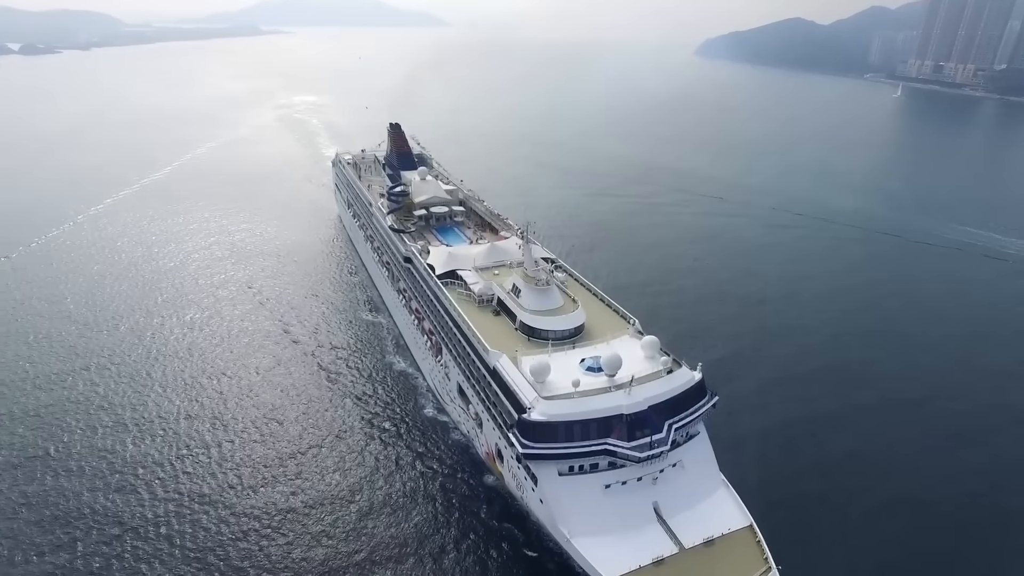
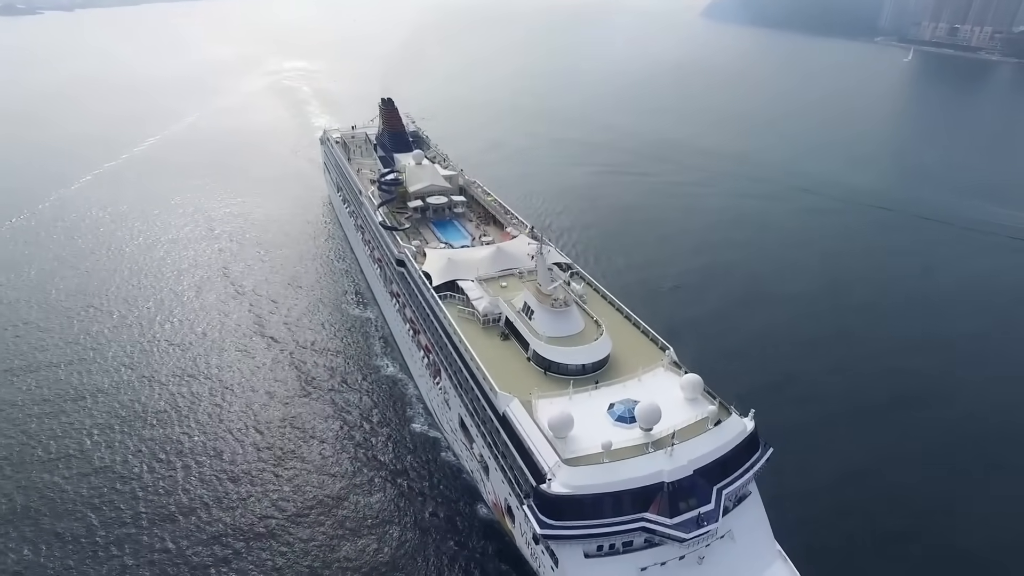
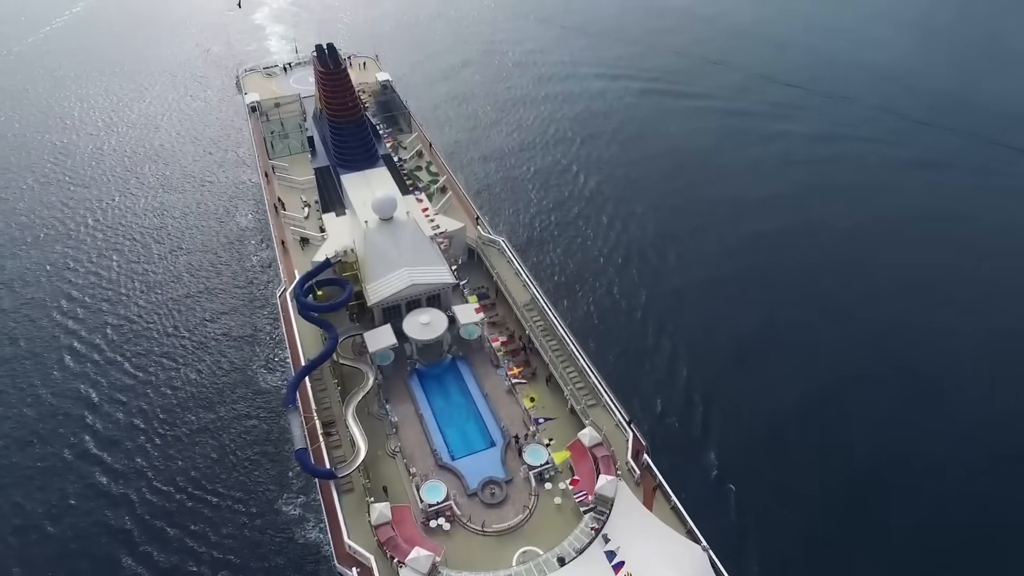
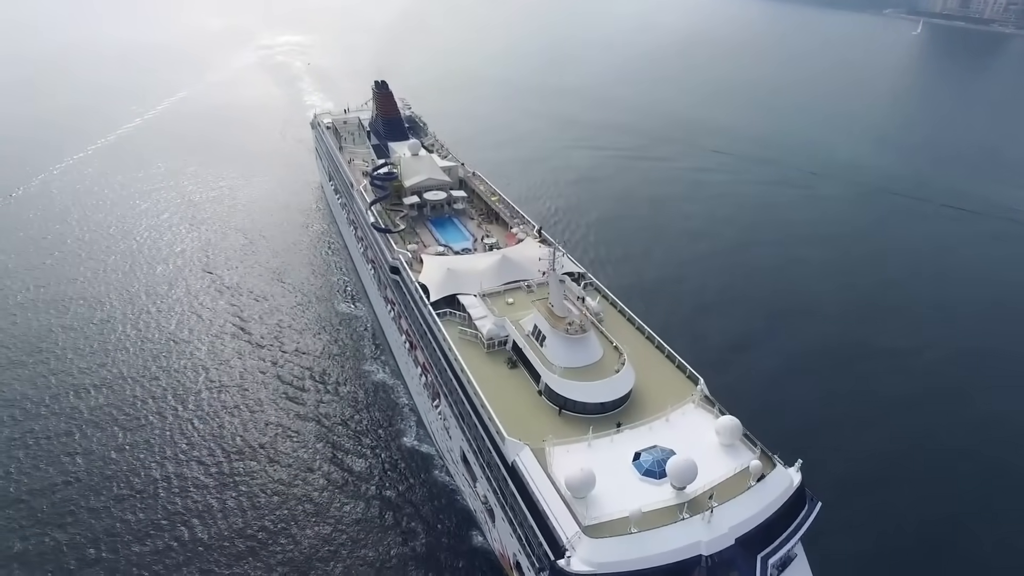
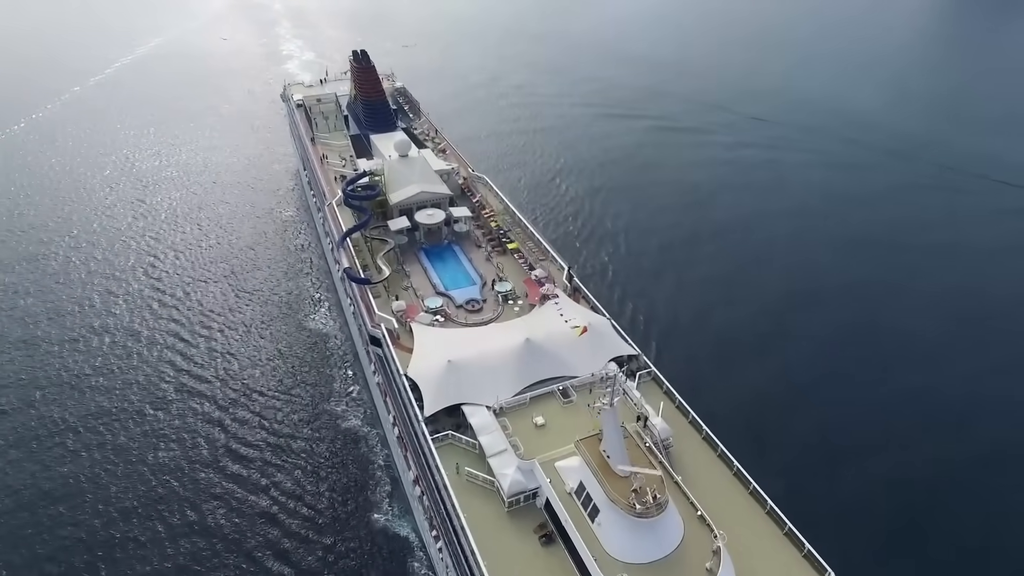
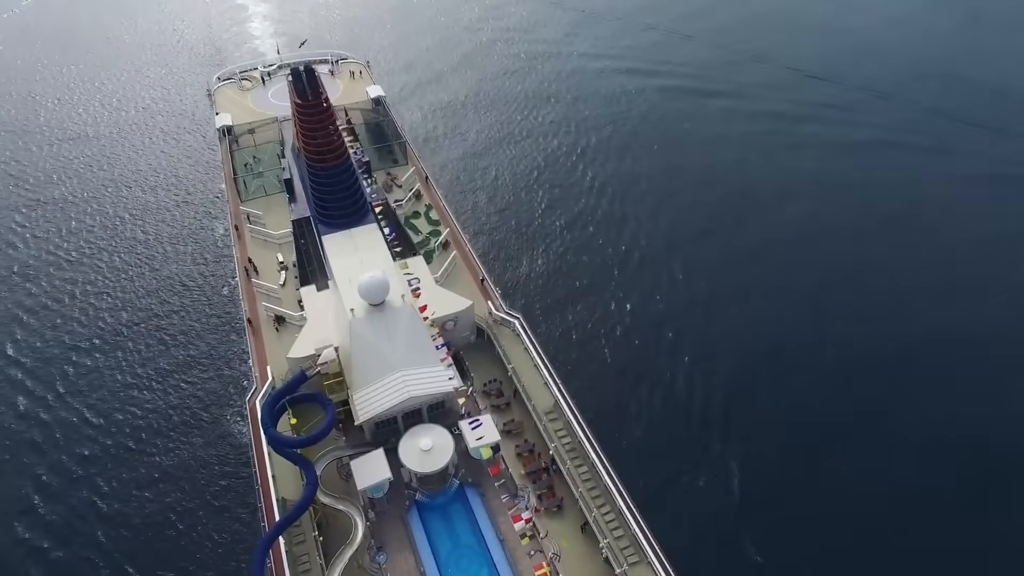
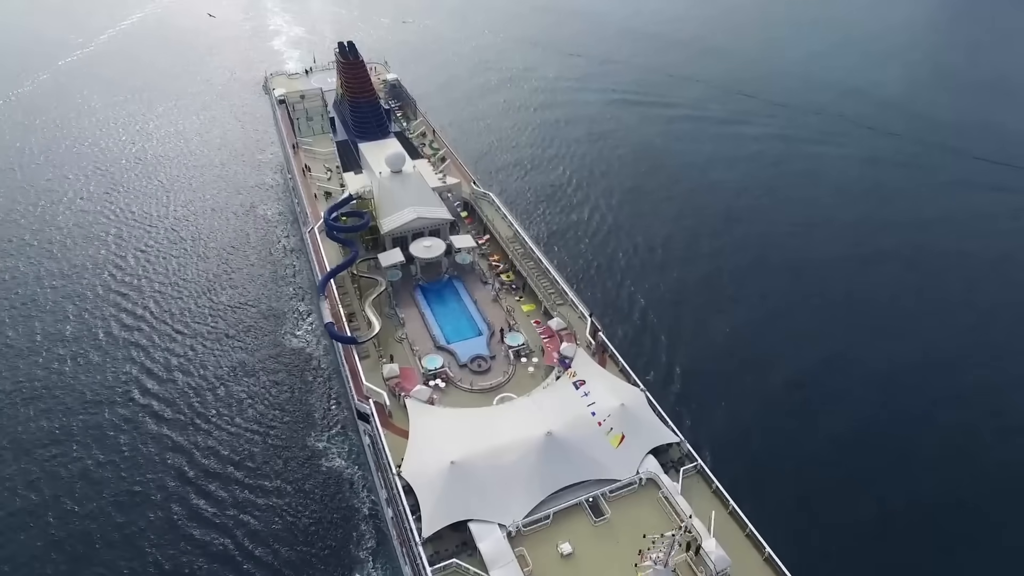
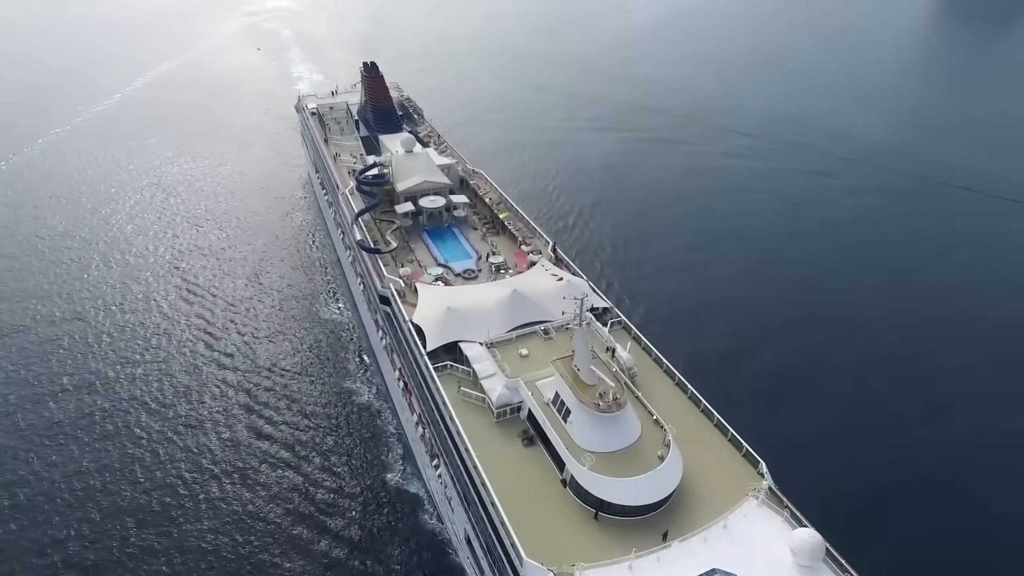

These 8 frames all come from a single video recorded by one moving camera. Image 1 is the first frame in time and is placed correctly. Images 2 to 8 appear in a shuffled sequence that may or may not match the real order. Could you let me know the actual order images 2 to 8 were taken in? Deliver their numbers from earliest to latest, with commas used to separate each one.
2, 4, 8, 5, 7, 3, 6
